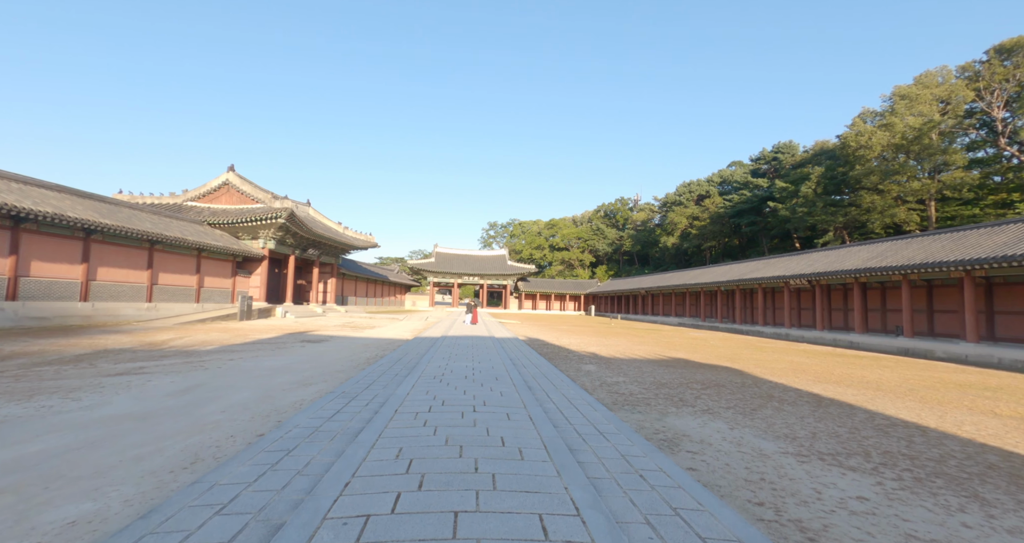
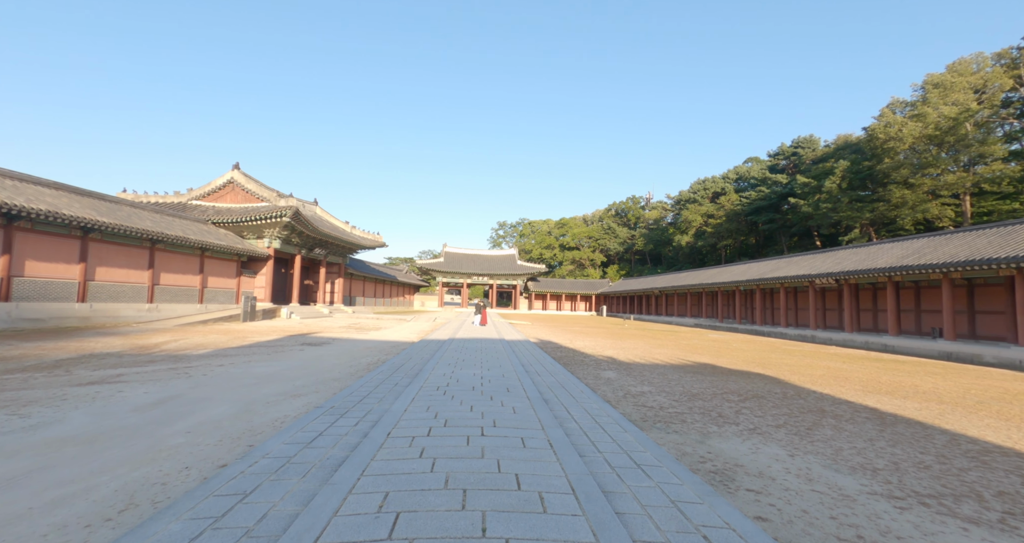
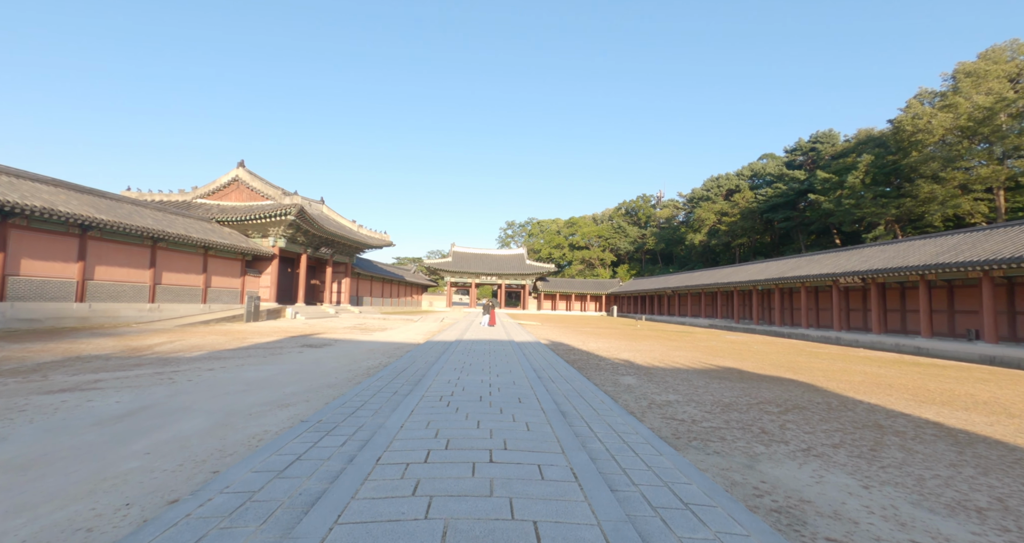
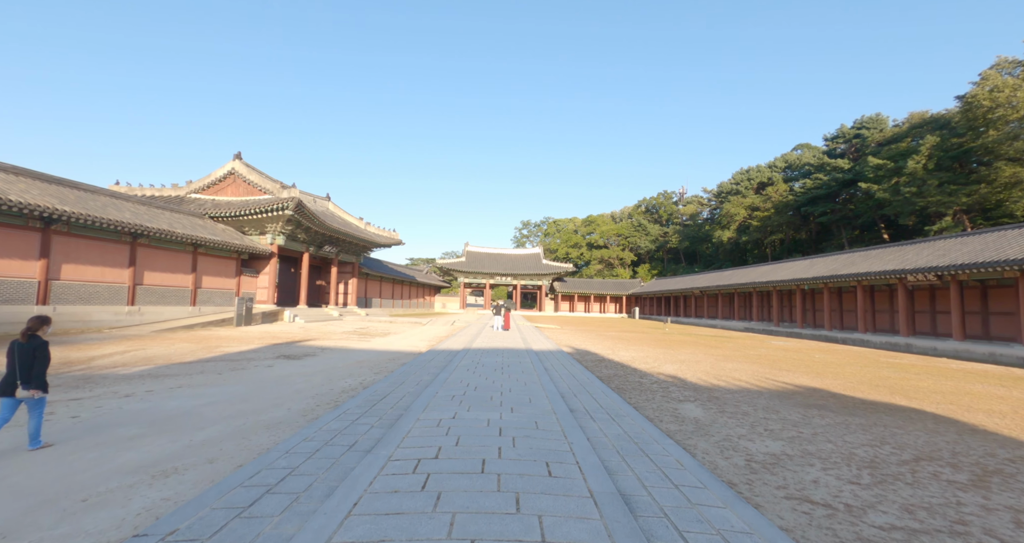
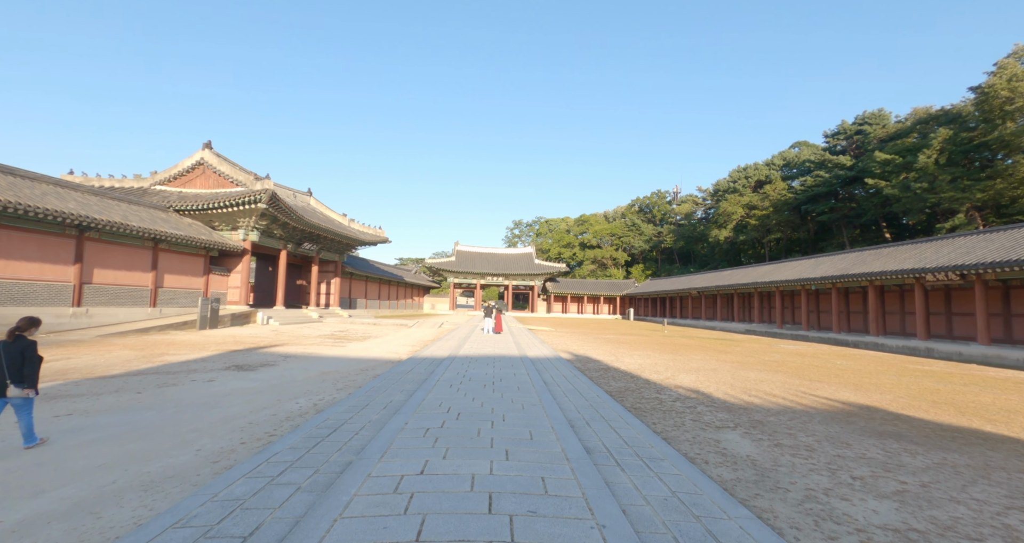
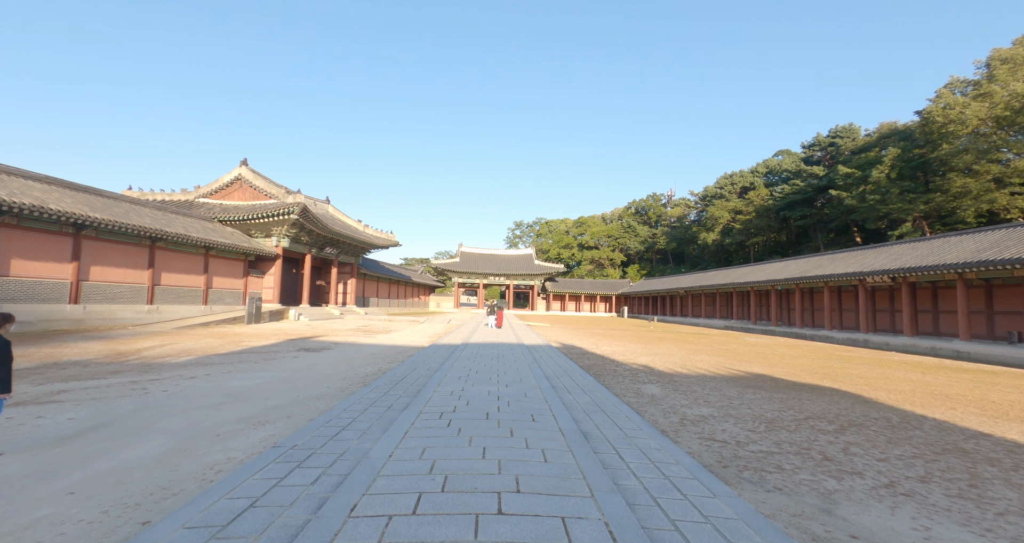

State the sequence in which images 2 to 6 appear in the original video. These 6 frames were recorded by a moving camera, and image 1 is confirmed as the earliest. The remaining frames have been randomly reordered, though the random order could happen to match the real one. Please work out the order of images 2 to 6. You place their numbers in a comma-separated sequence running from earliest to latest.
2, 3, 6, 4, 5
